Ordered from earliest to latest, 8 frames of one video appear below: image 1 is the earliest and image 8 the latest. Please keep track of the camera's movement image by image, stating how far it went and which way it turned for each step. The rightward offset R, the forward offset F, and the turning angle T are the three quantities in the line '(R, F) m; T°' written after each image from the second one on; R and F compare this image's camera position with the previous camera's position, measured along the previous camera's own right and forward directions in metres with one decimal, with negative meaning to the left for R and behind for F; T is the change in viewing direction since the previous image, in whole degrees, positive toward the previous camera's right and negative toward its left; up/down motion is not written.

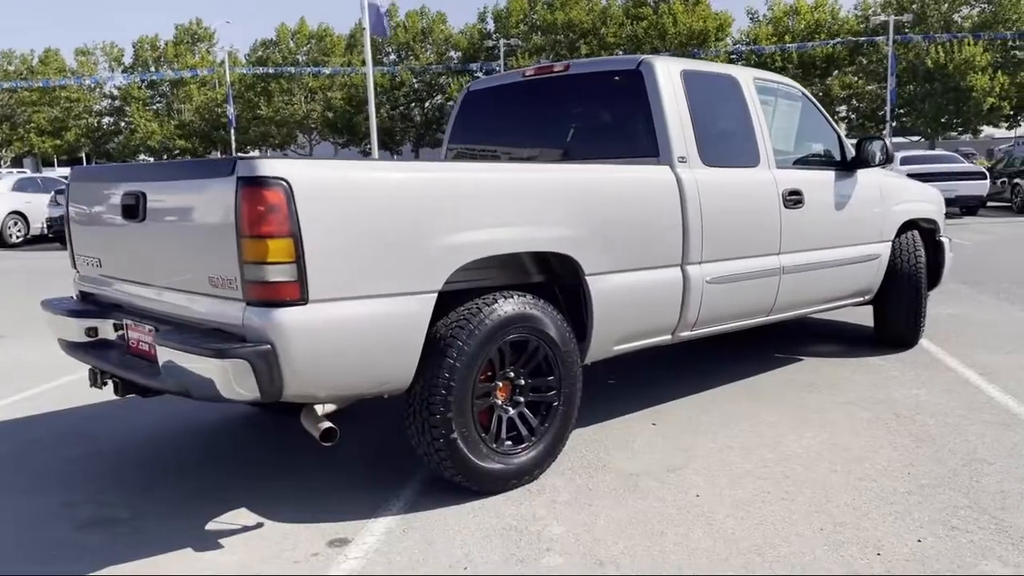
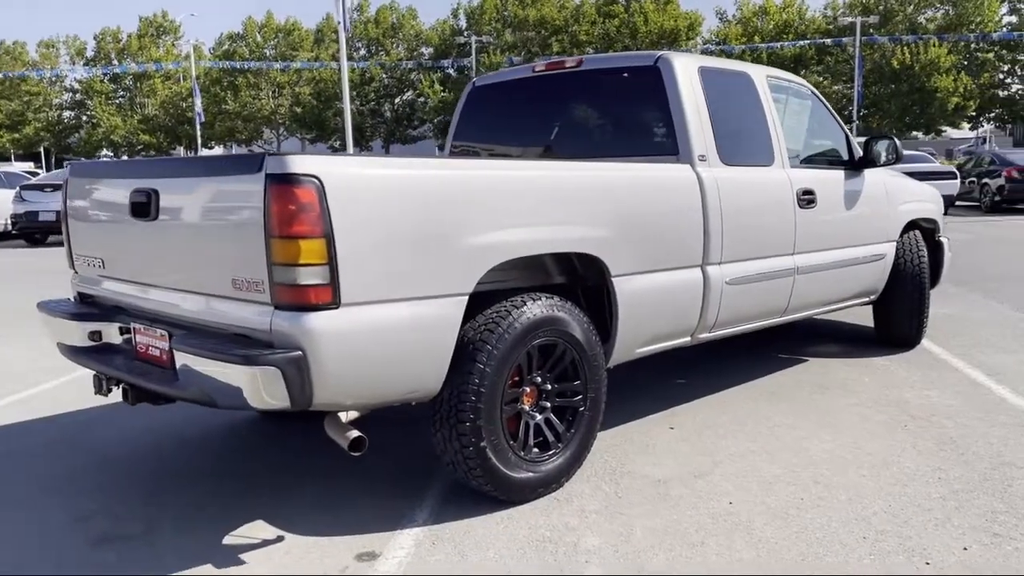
(-0.3, +0.1) m; +2°
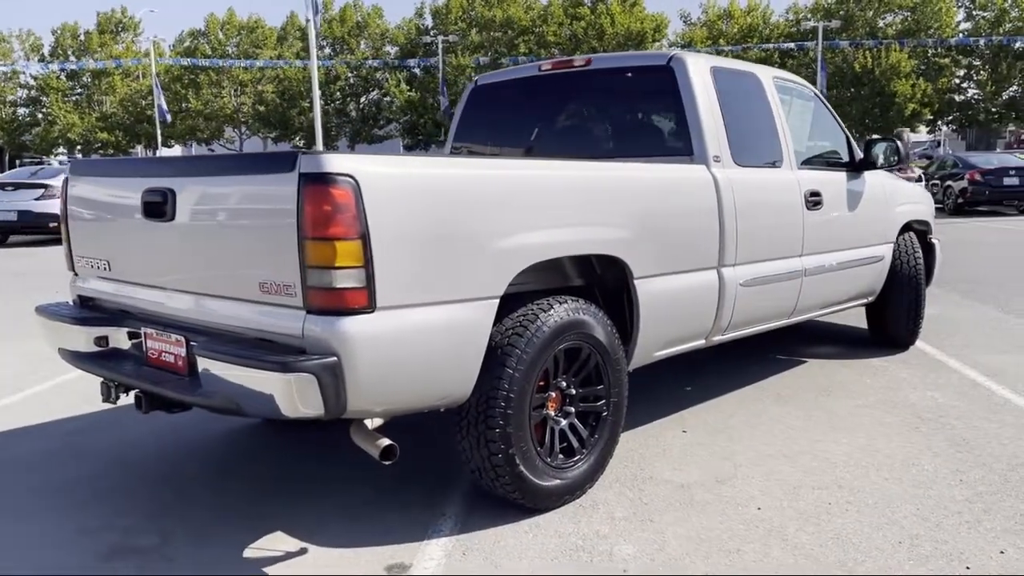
(-0.3, +0.1) m; +2°
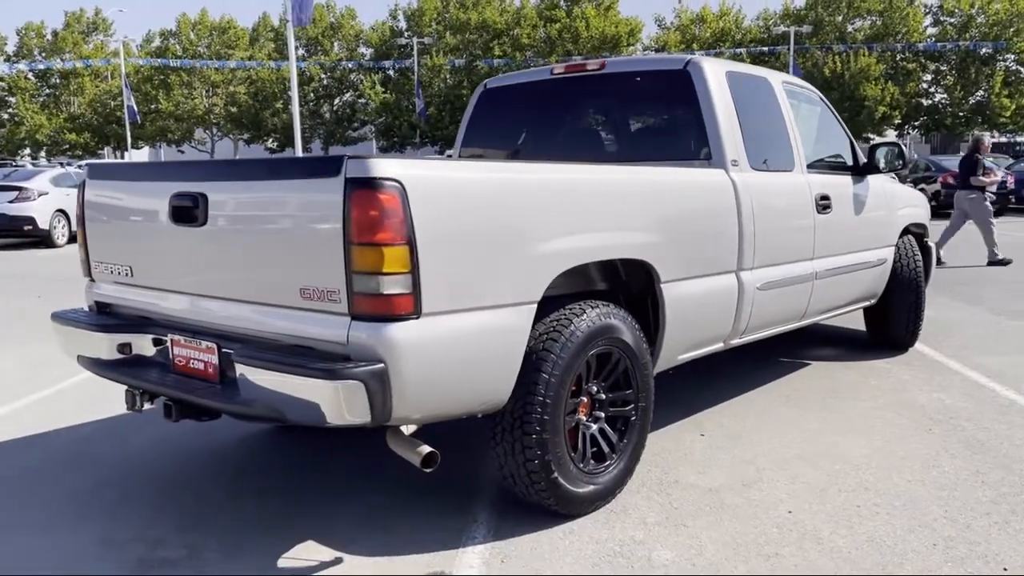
(-0.2, 0.0) m; +2°
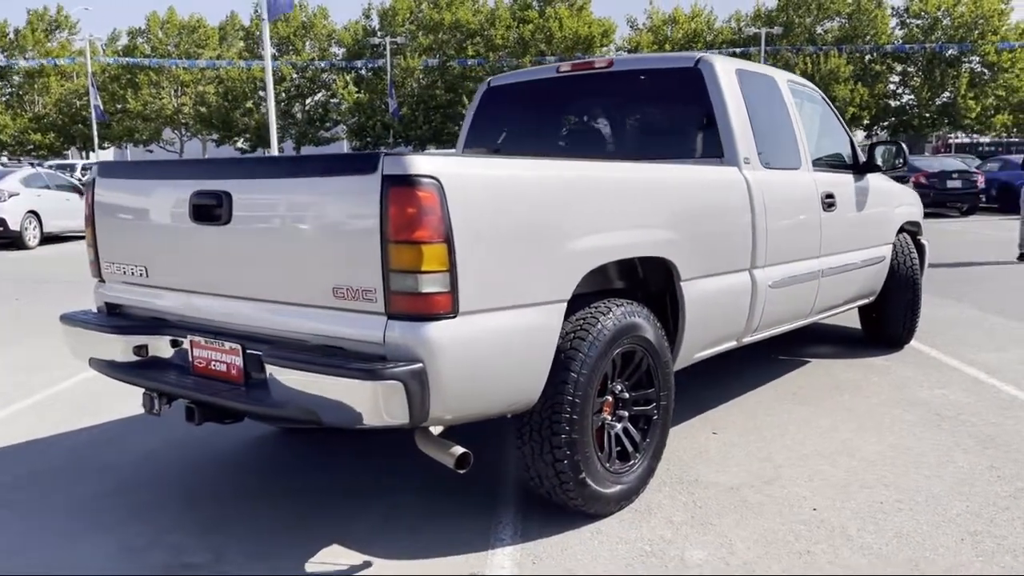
(-0.2, 0.0) m; +2°
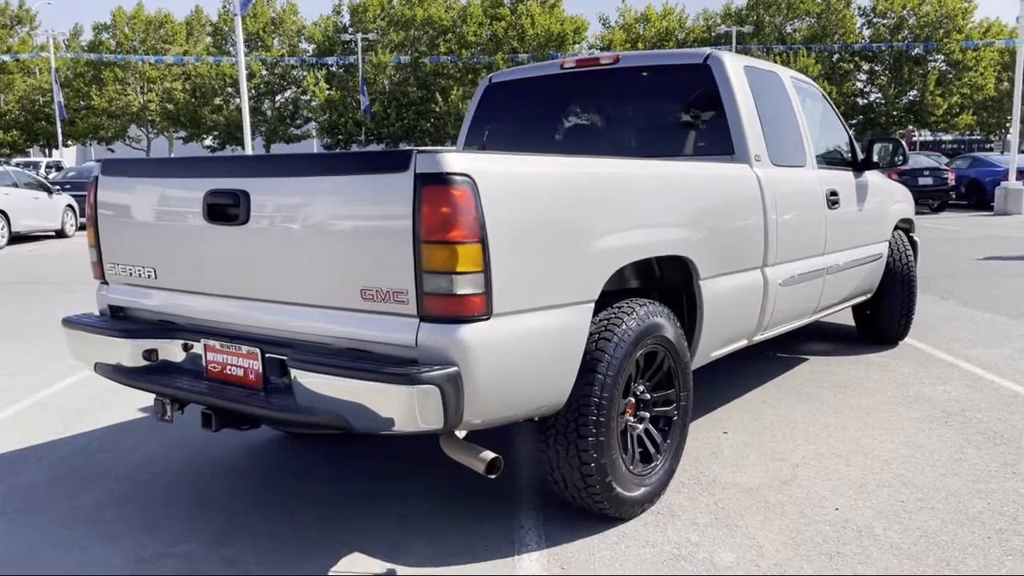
(-0.2, +0.1) m; +2°
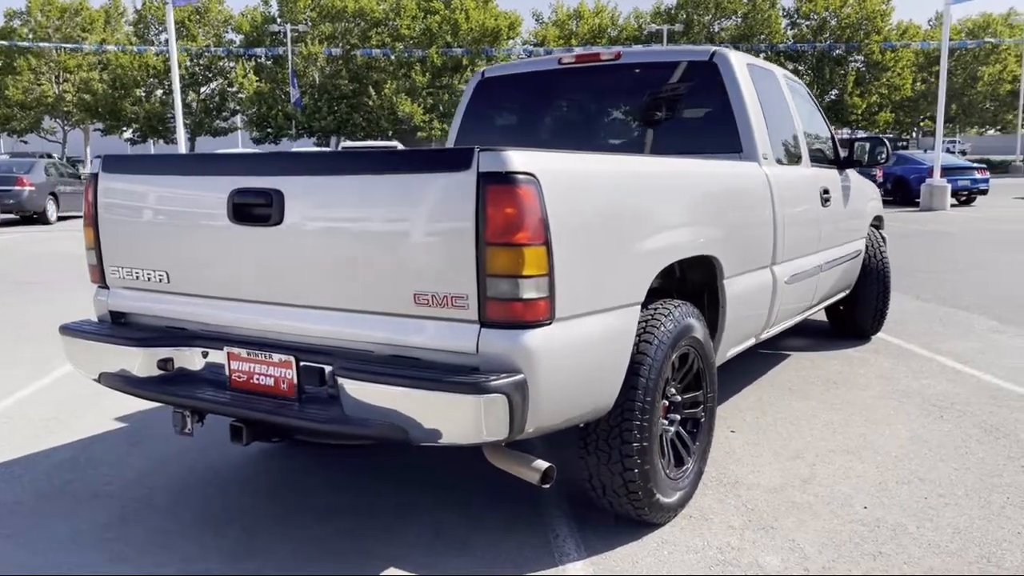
(-0.4, +0.1) m; +5°
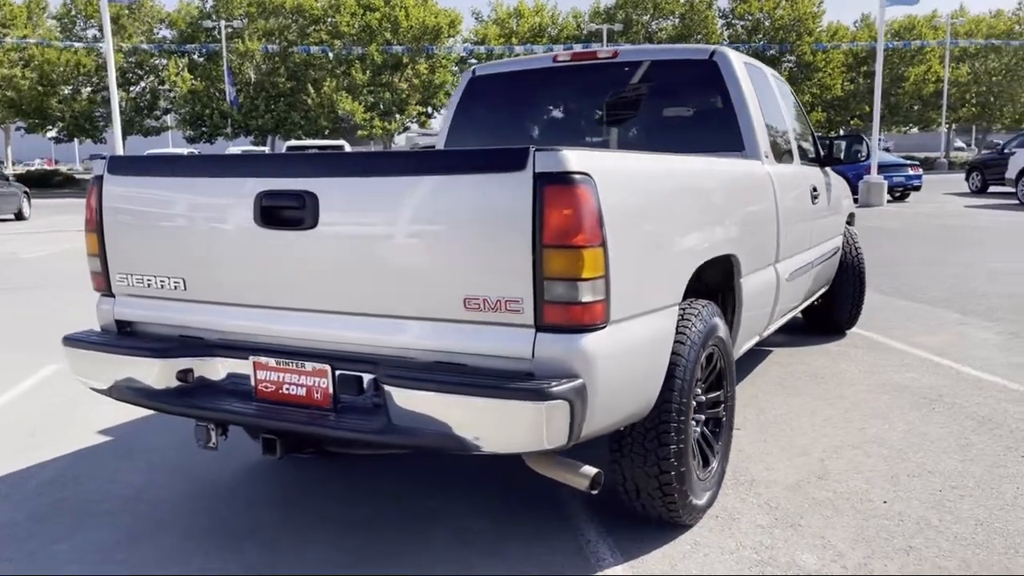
(-0.3, +0.1) m; +4°
